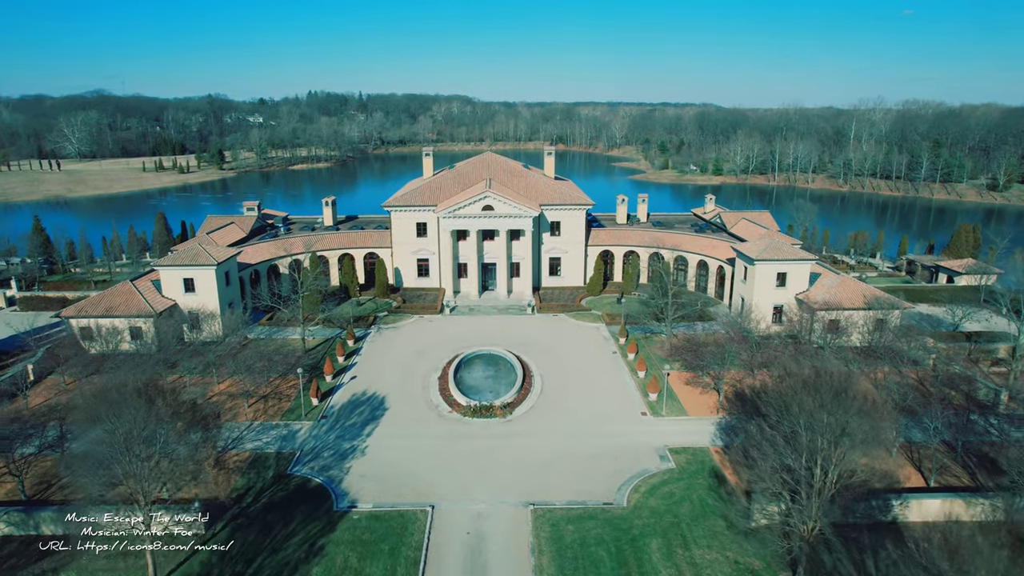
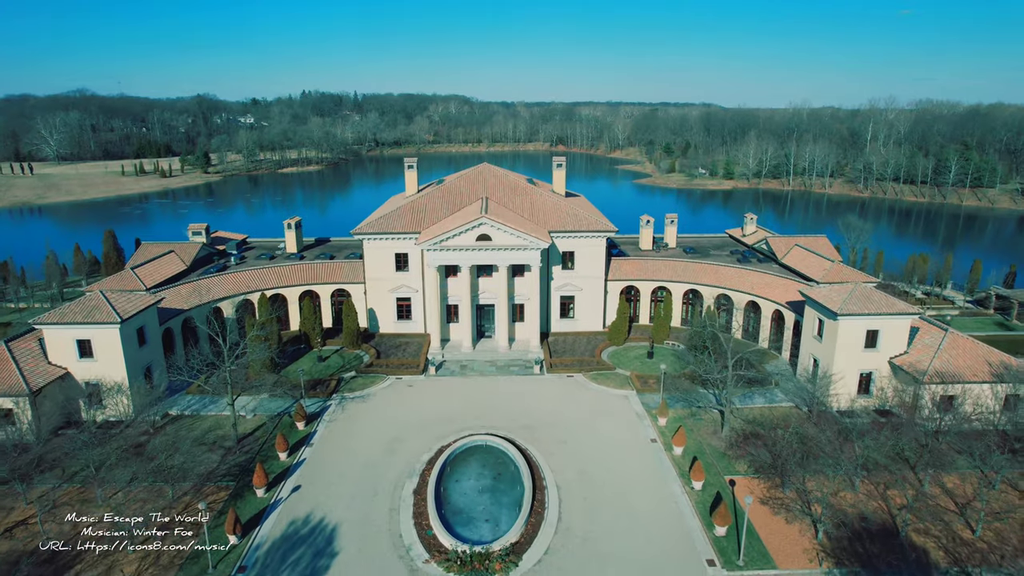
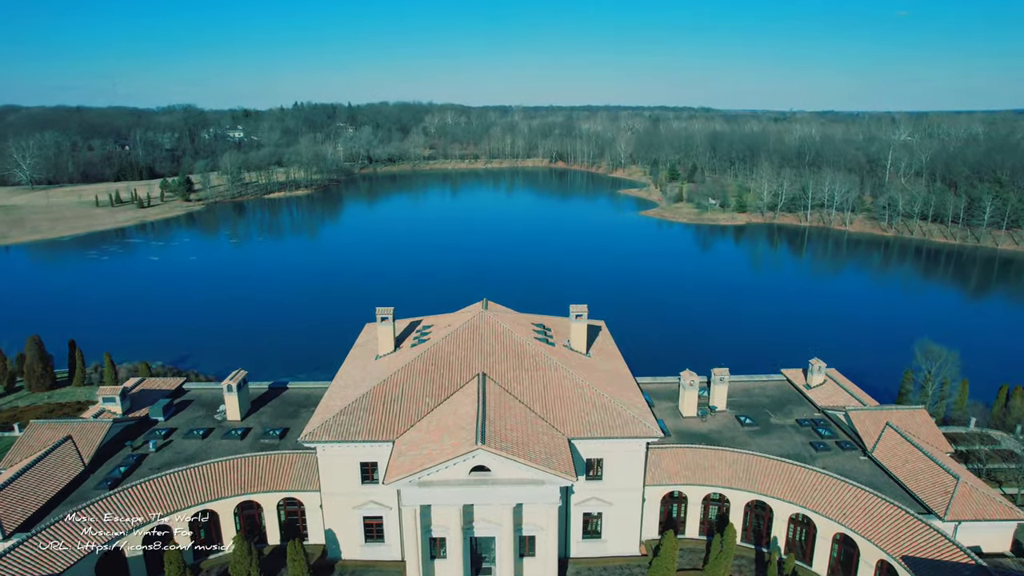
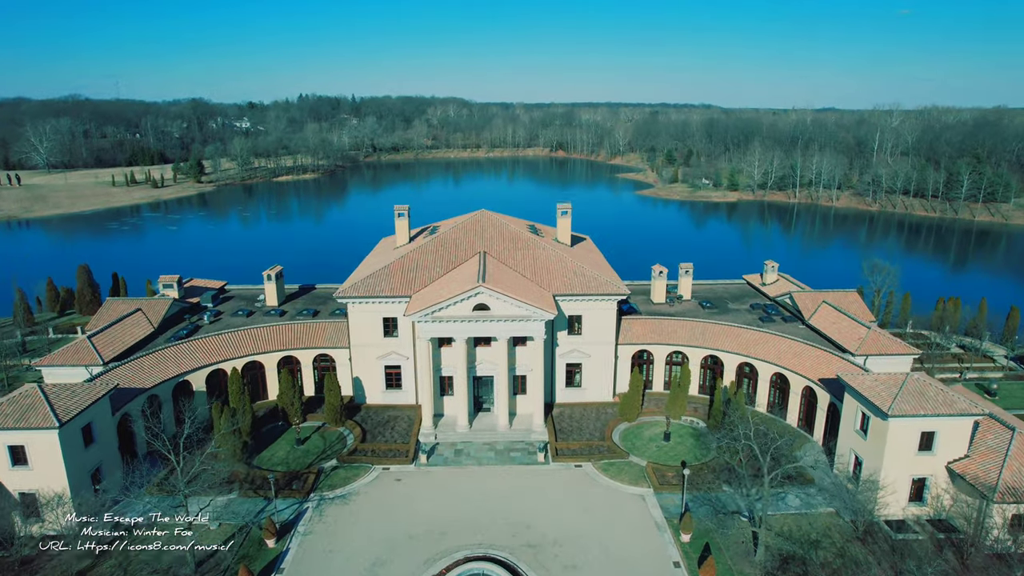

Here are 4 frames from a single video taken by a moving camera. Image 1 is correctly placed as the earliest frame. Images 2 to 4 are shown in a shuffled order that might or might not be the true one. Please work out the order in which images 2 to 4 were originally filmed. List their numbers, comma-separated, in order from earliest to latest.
2, 4, 3
